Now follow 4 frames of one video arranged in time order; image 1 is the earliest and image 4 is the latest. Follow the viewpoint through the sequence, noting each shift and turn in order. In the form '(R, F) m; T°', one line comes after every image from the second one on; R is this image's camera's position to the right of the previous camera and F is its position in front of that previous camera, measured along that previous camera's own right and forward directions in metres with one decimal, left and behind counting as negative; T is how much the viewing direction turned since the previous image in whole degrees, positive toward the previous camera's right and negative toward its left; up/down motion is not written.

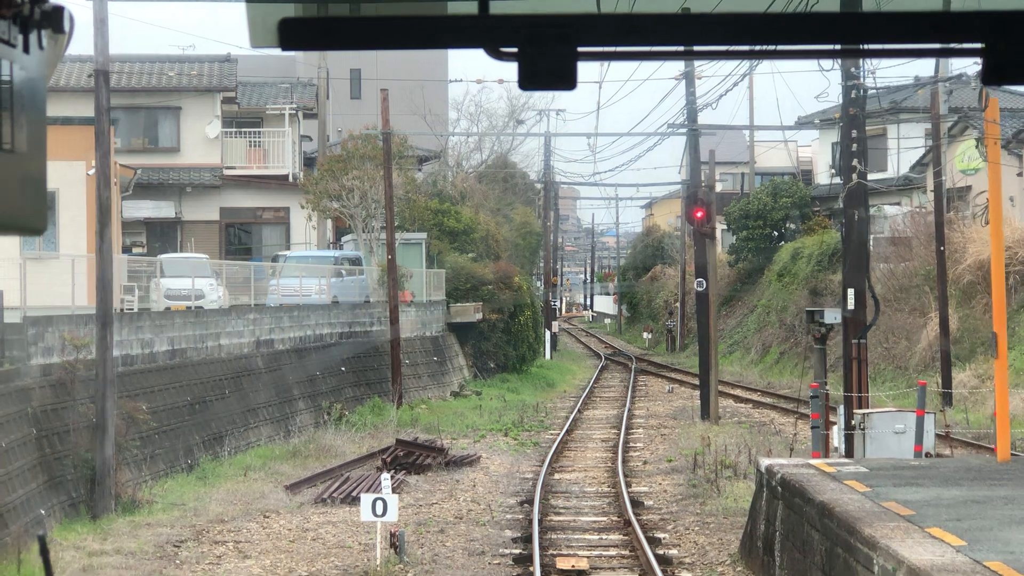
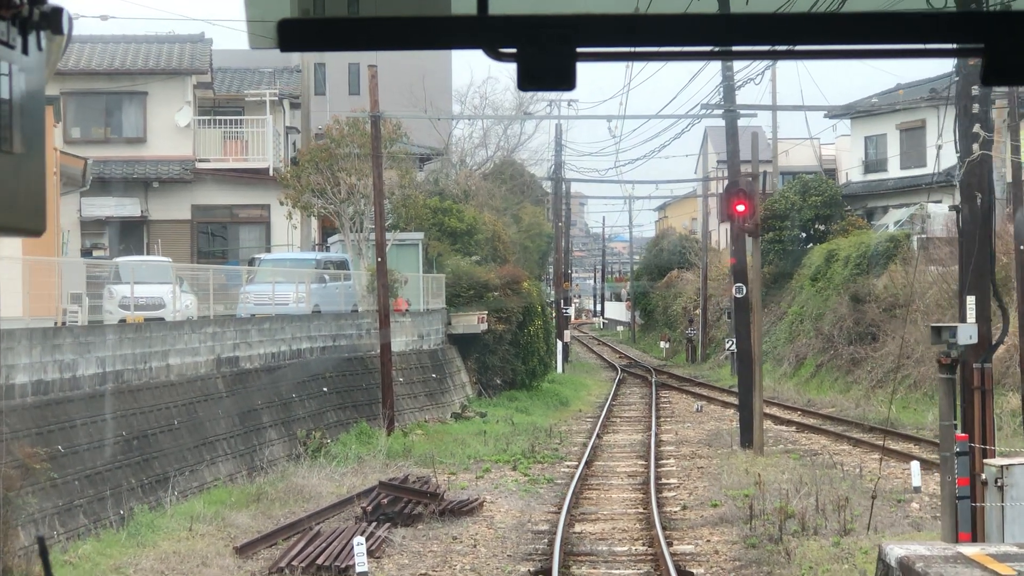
(0.0, +2.6) m; 0°
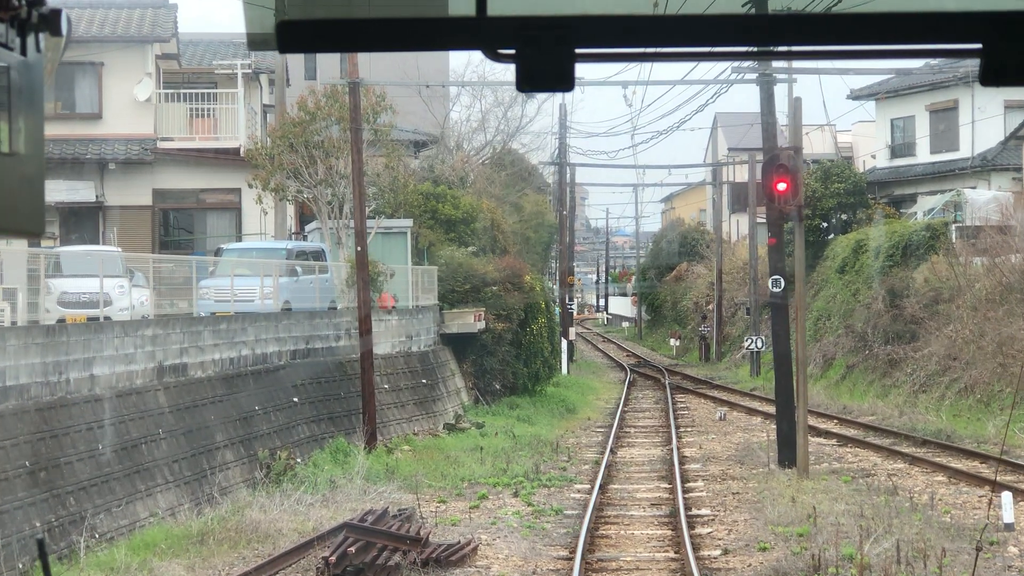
(0.0, +2.2) m; 0°
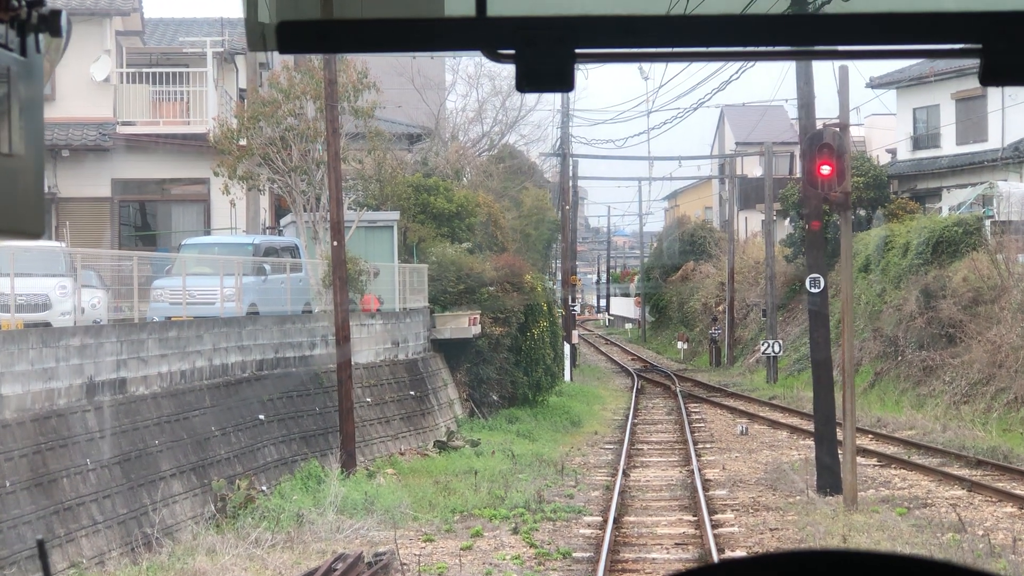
(0.0, +1.8) m; 0°
